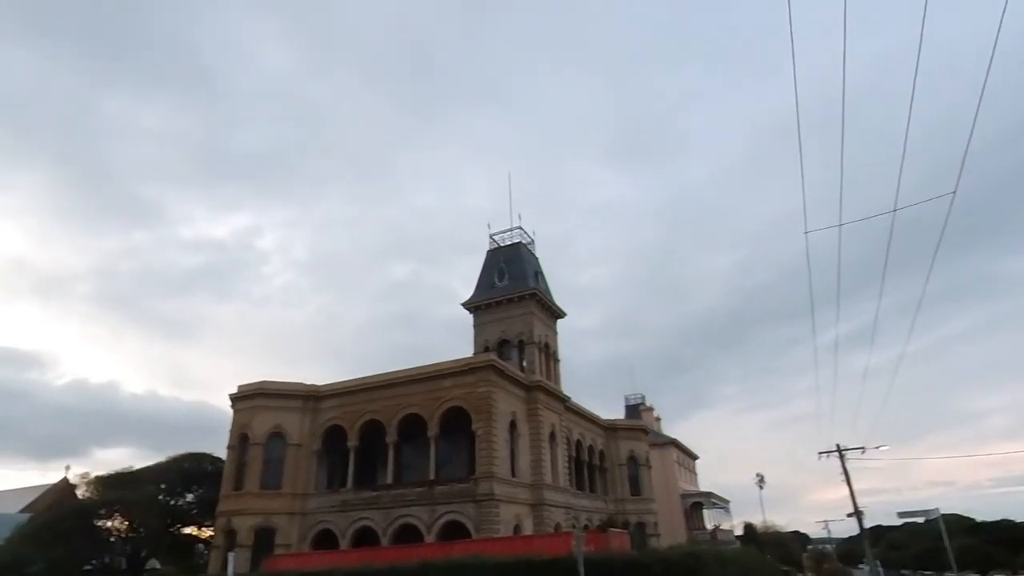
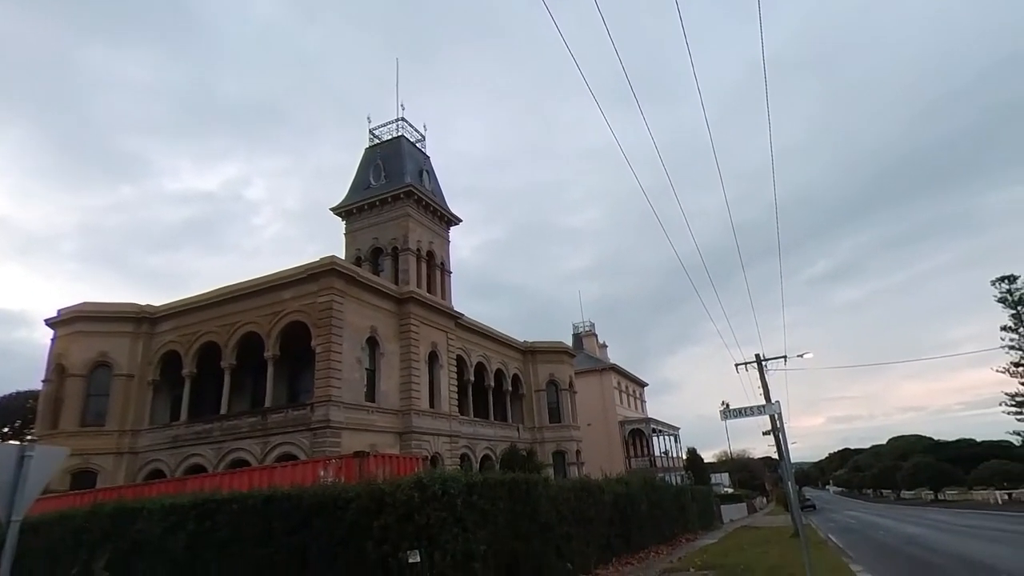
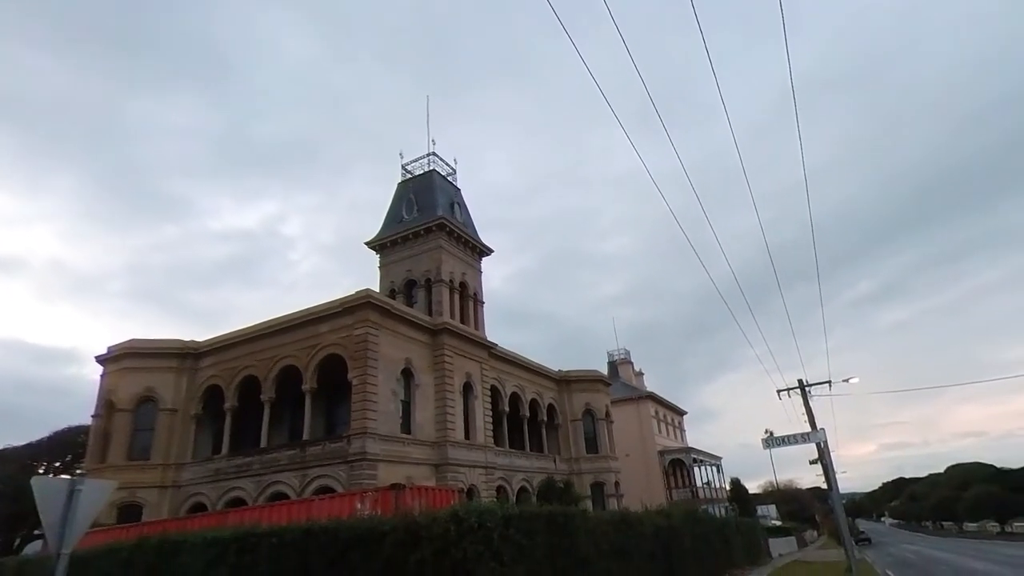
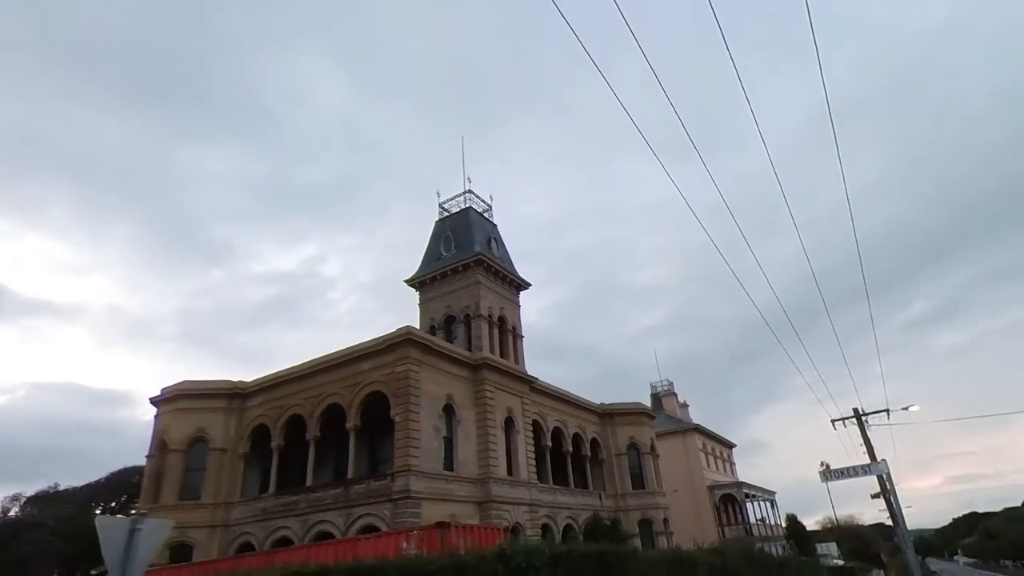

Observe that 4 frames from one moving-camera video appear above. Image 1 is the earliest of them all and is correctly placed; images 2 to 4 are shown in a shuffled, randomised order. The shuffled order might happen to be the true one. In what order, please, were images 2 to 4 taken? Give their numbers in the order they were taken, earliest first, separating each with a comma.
4, 3, 2
